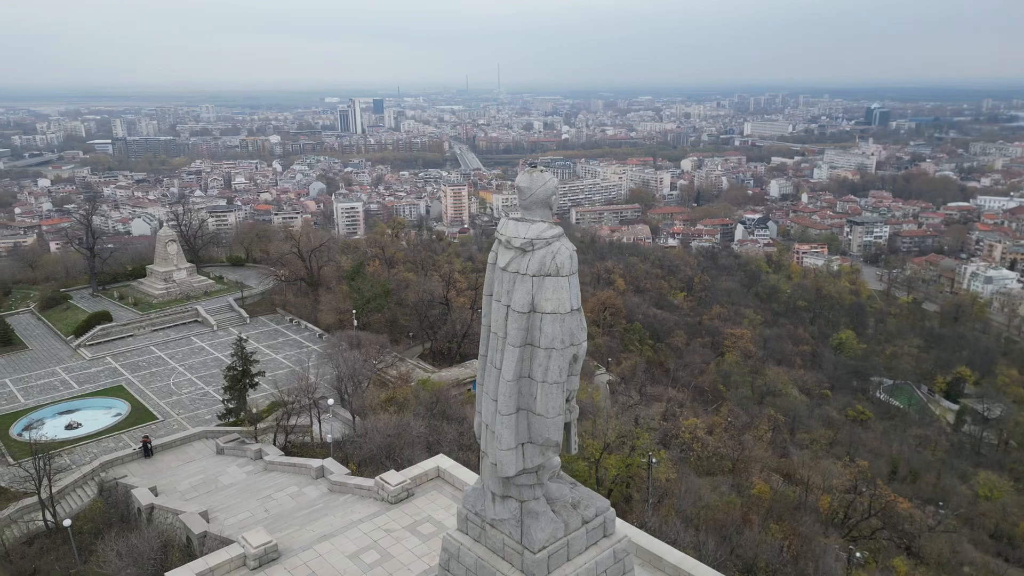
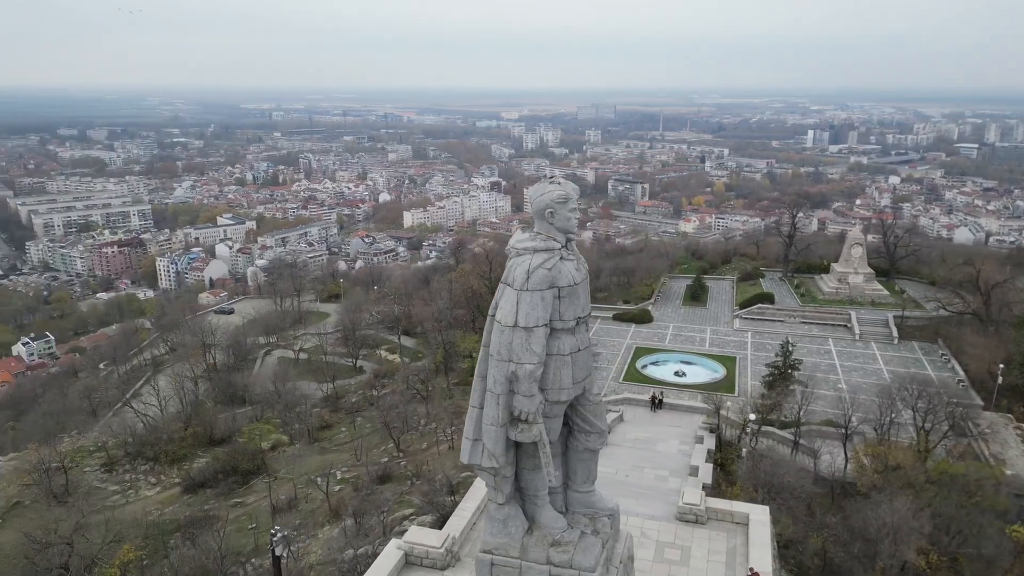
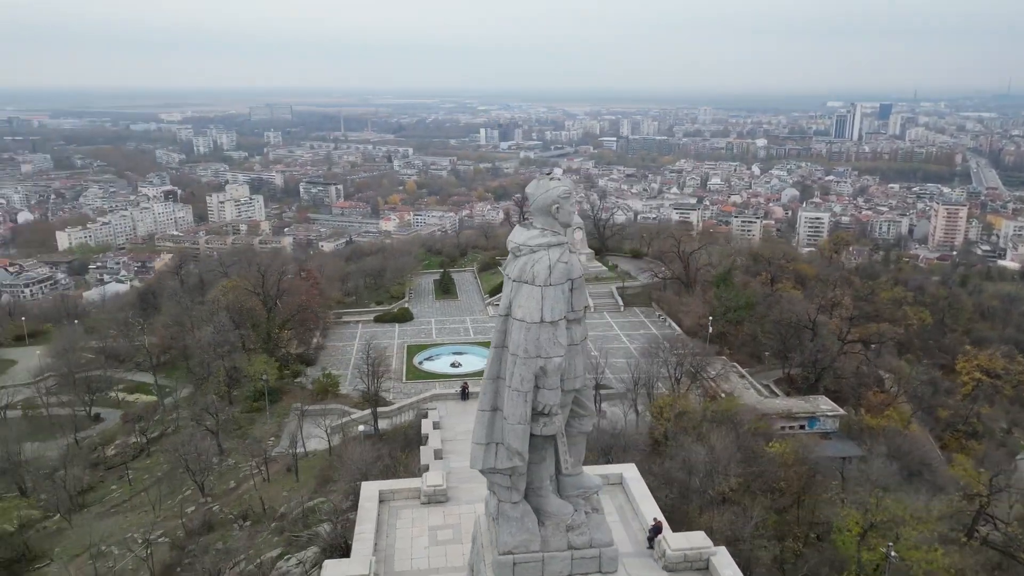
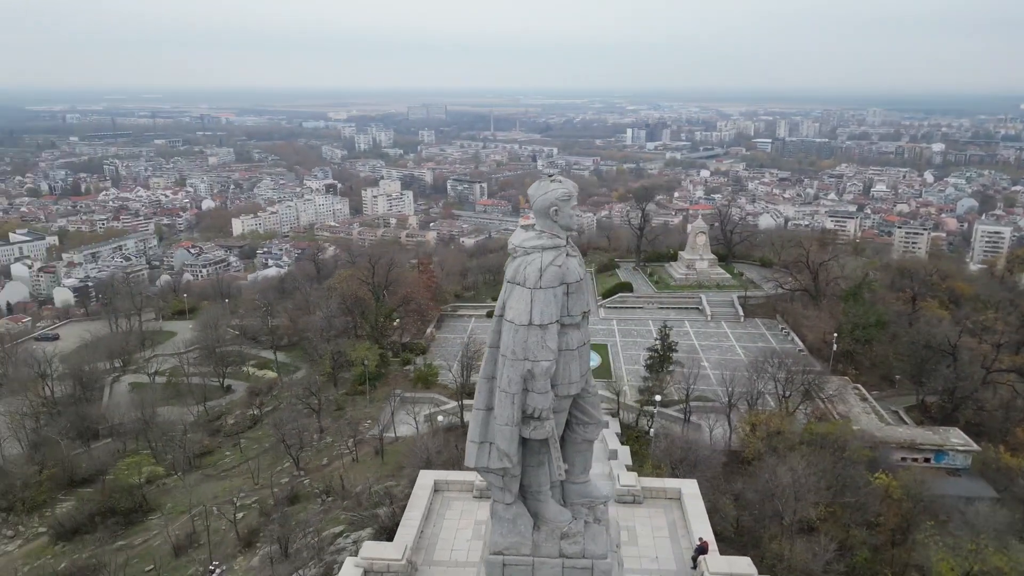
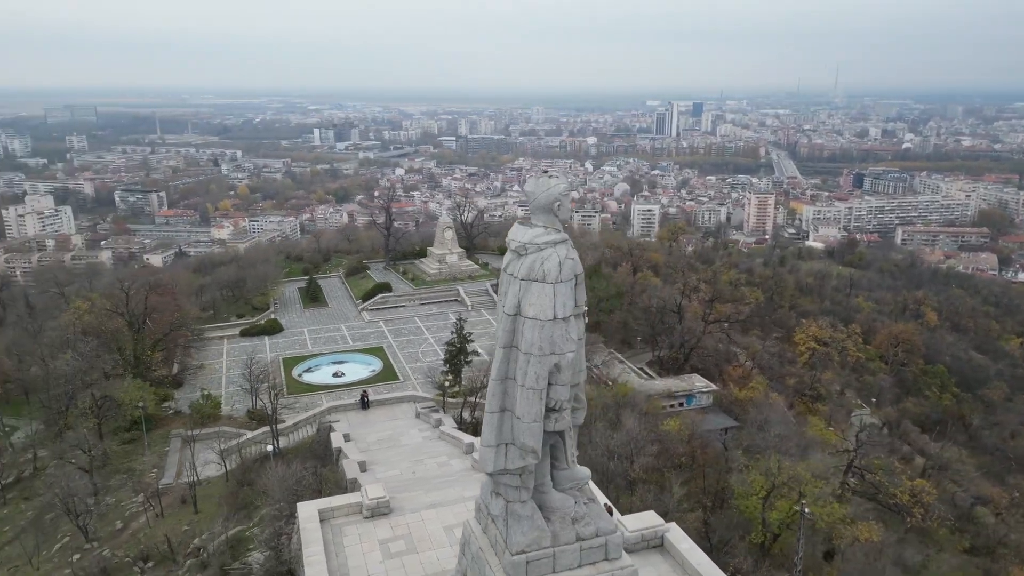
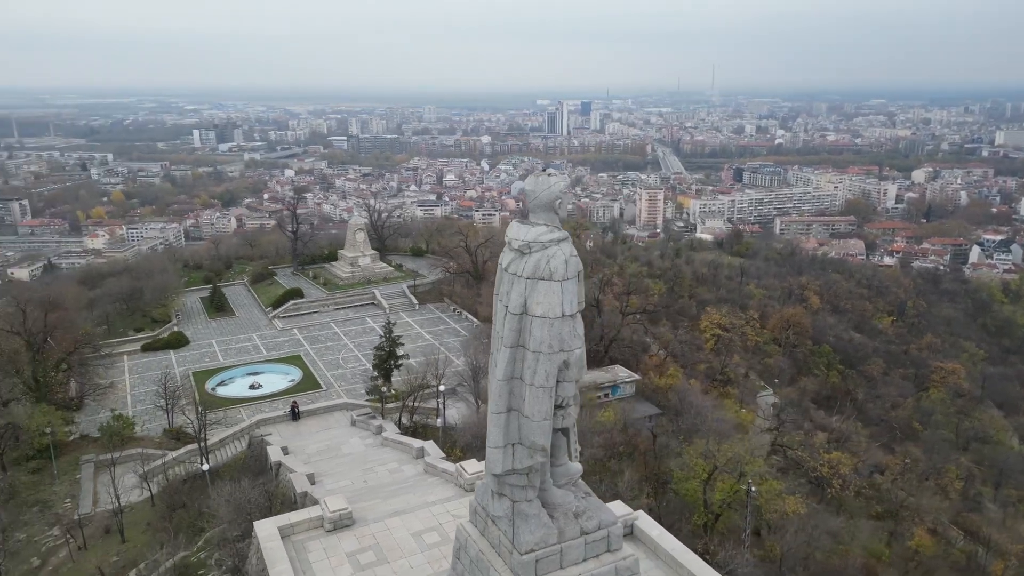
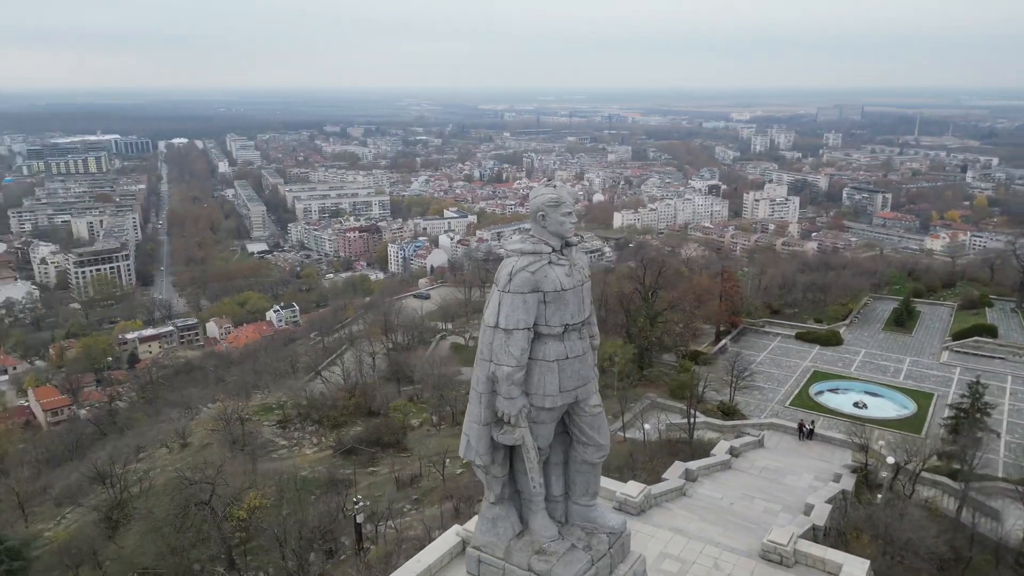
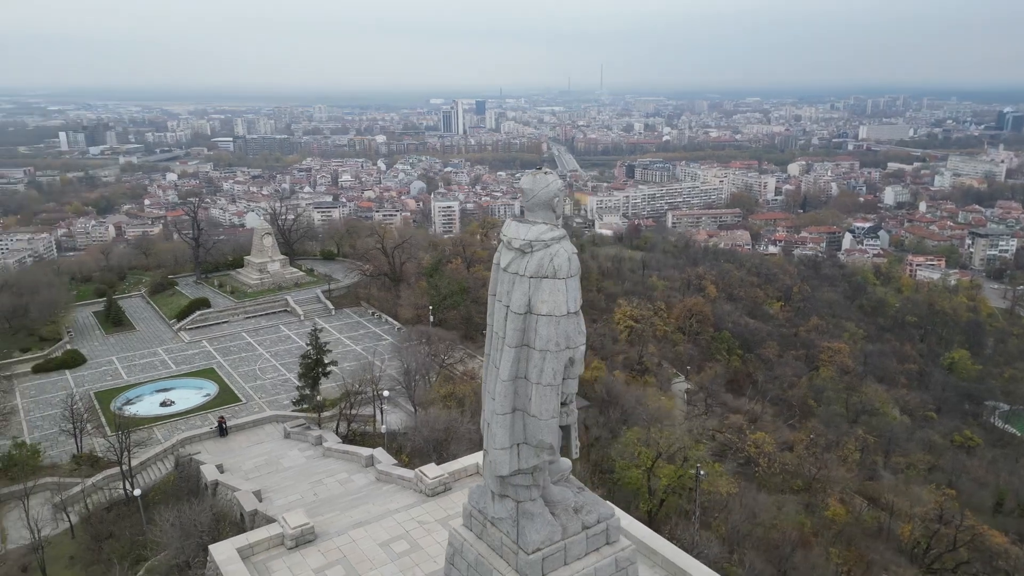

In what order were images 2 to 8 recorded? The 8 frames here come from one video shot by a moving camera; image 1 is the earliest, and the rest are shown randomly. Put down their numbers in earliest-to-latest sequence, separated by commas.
8, 6, 5, 3, 4, 2, 7
